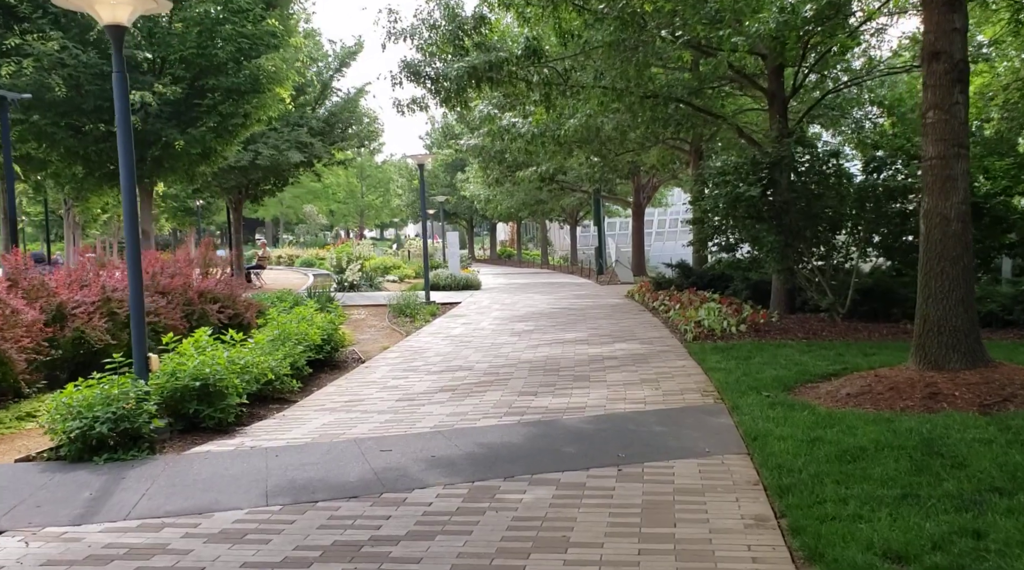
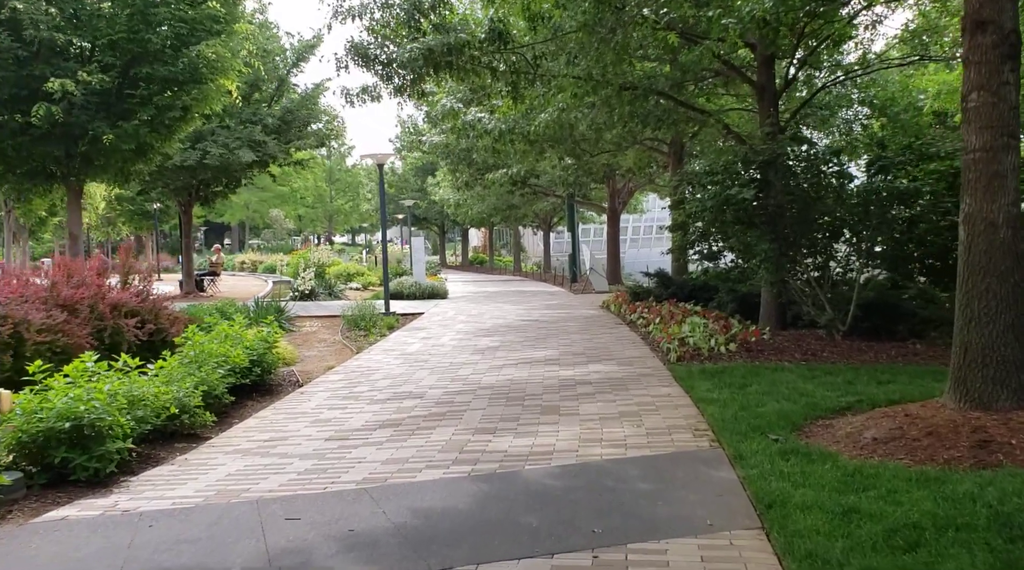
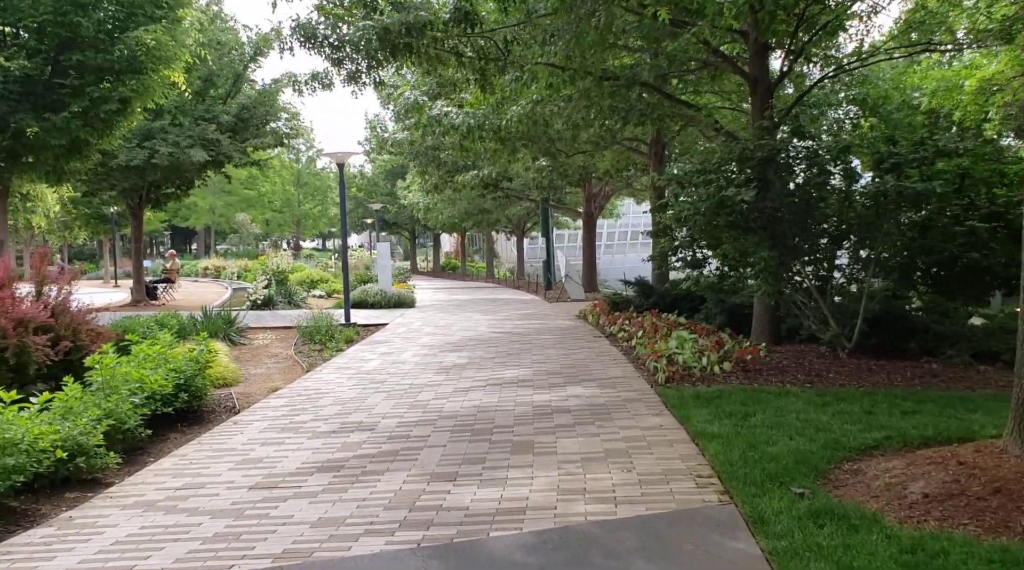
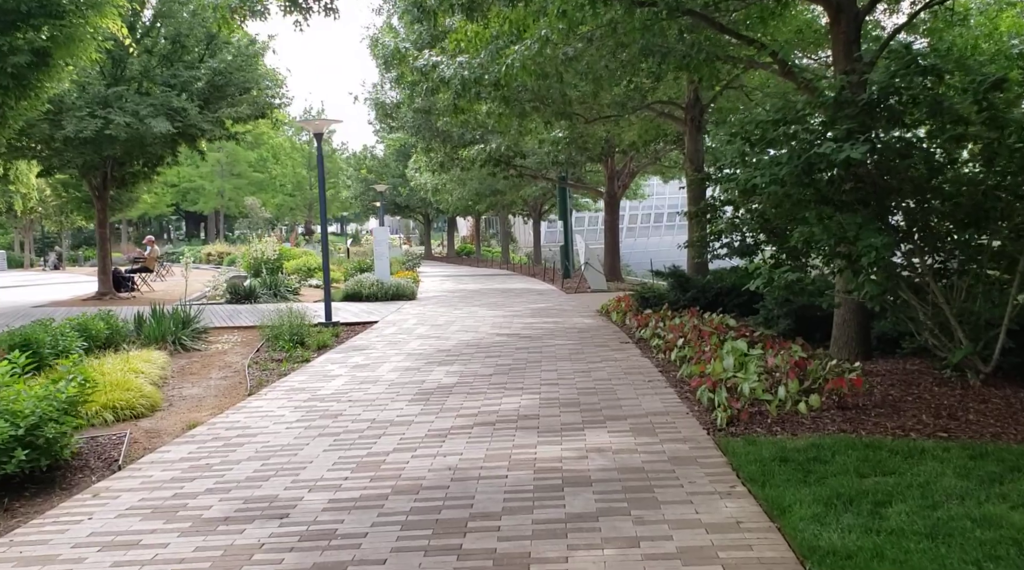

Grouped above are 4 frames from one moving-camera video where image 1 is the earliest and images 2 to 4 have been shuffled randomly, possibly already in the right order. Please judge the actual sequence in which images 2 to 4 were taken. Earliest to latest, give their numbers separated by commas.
2, 3, 4
